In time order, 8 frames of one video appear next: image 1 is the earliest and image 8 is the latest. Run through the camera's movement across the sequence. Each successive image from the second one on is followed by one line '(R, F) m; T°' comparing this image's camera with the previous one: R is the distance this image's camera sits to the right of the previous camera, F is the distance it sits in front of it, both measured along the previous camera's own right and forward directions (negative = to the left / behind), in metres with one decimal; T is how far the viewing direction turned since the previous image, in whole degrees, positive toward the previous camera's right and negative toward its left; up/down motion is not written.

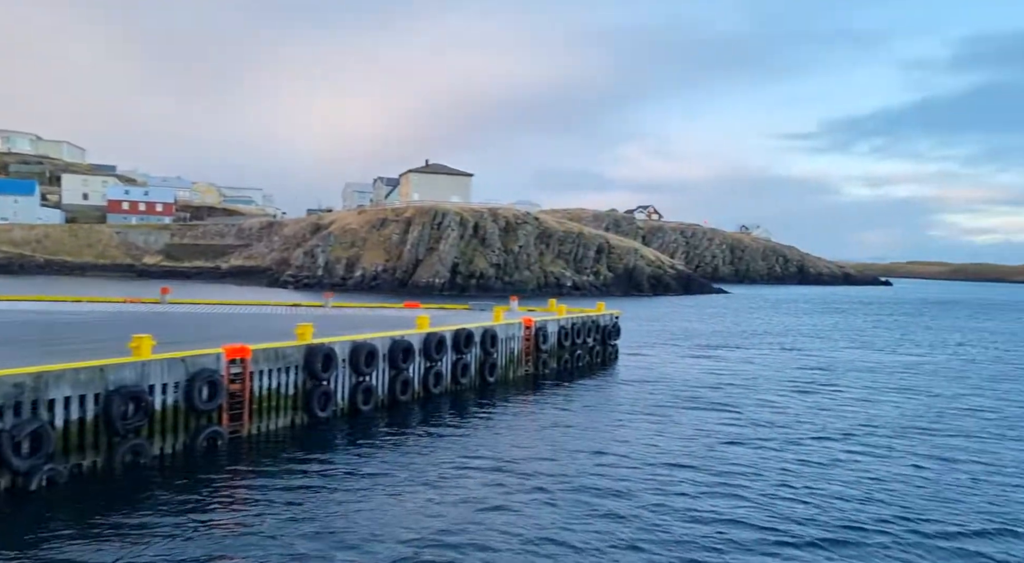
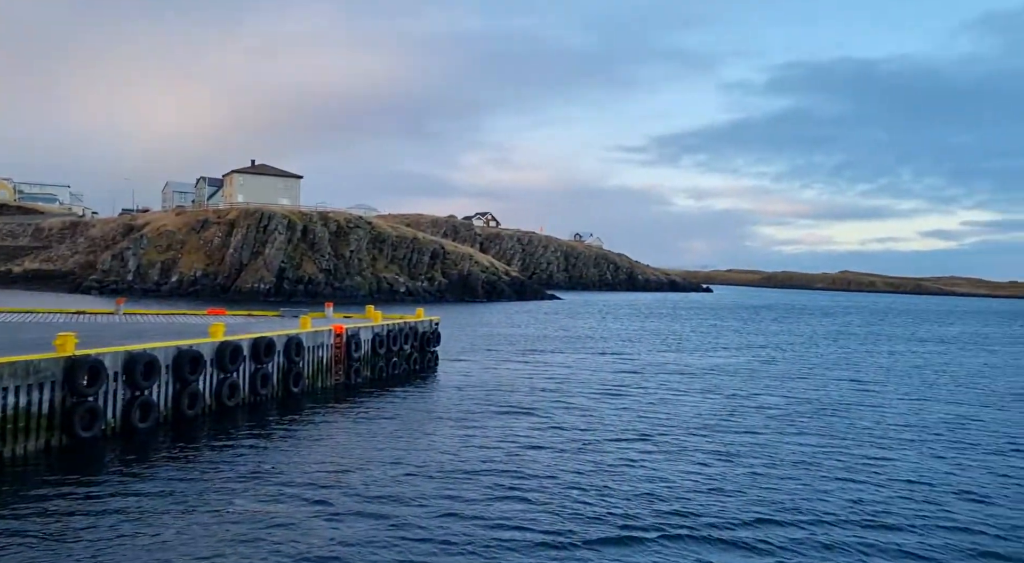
(+1.0, +0.1) m; +11°
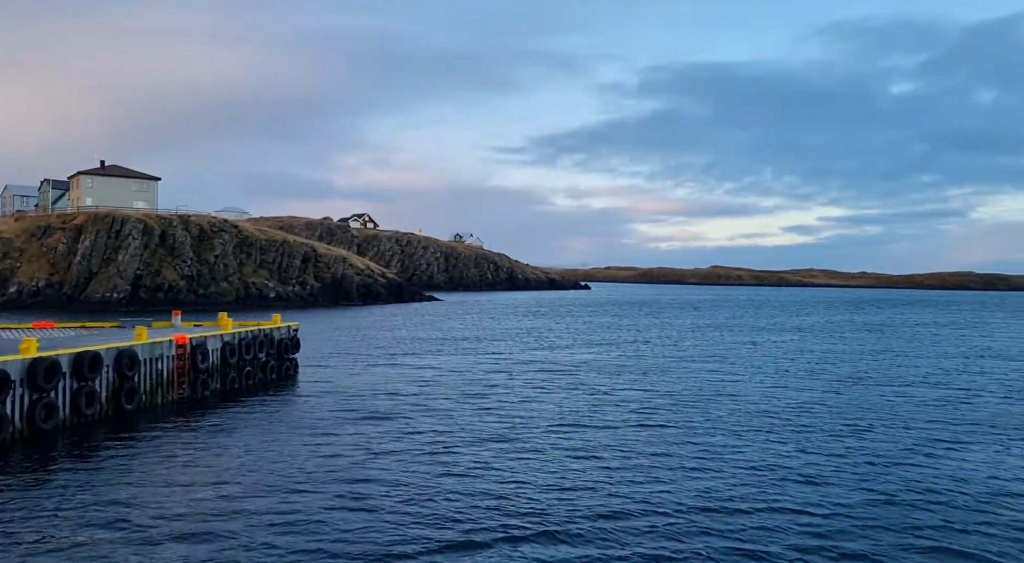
(+0.9, +0.4) m; +8°
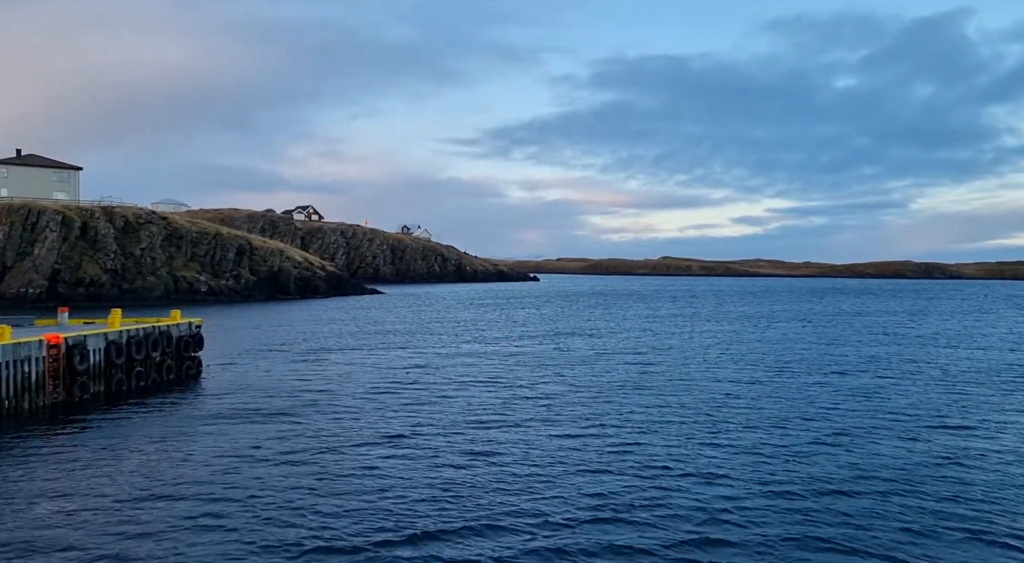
(+1.7, +1.0) m; +3°
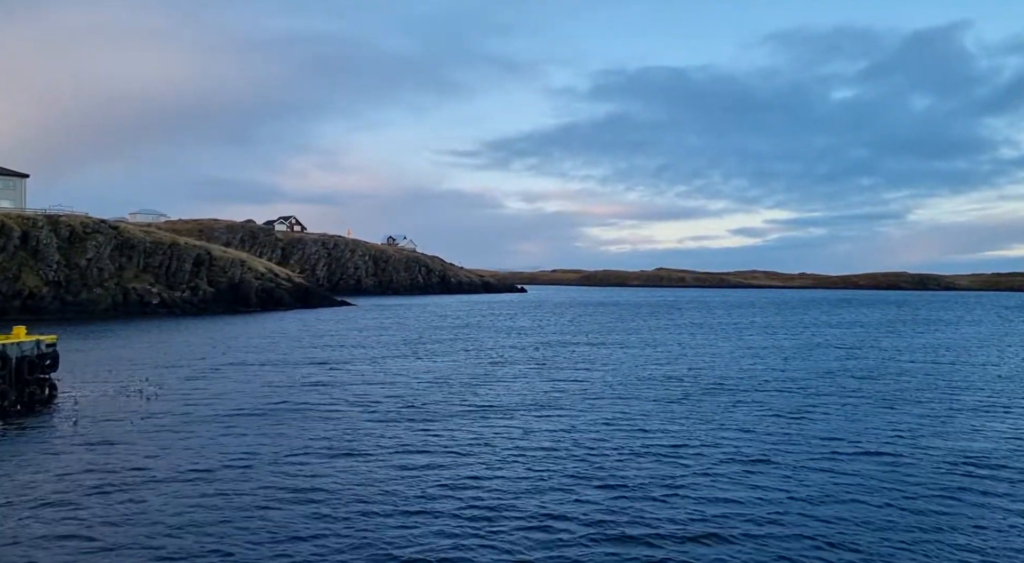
(+4.4, +2.7) m; 0°
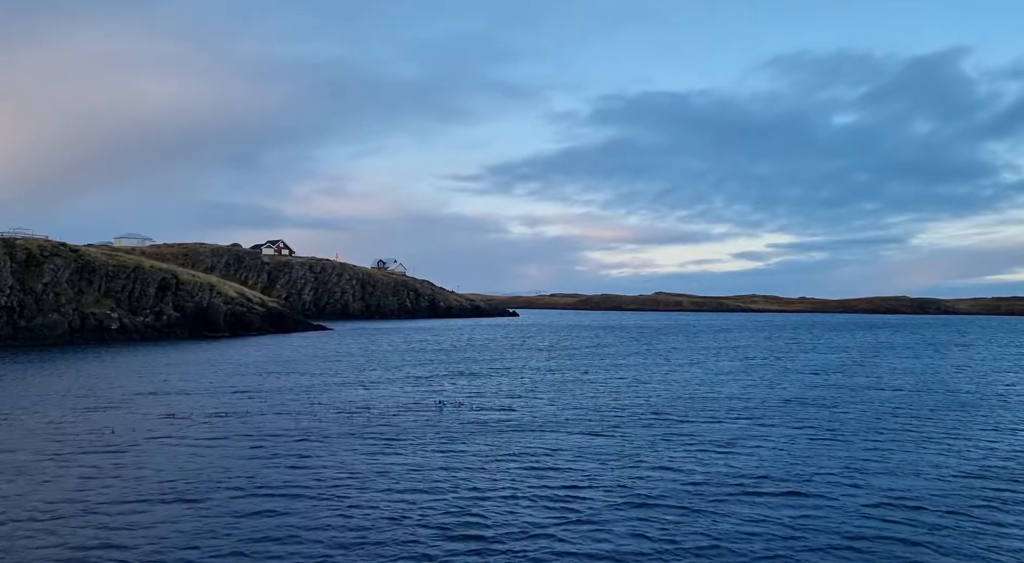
(+3.9, +2.1) m; 0°
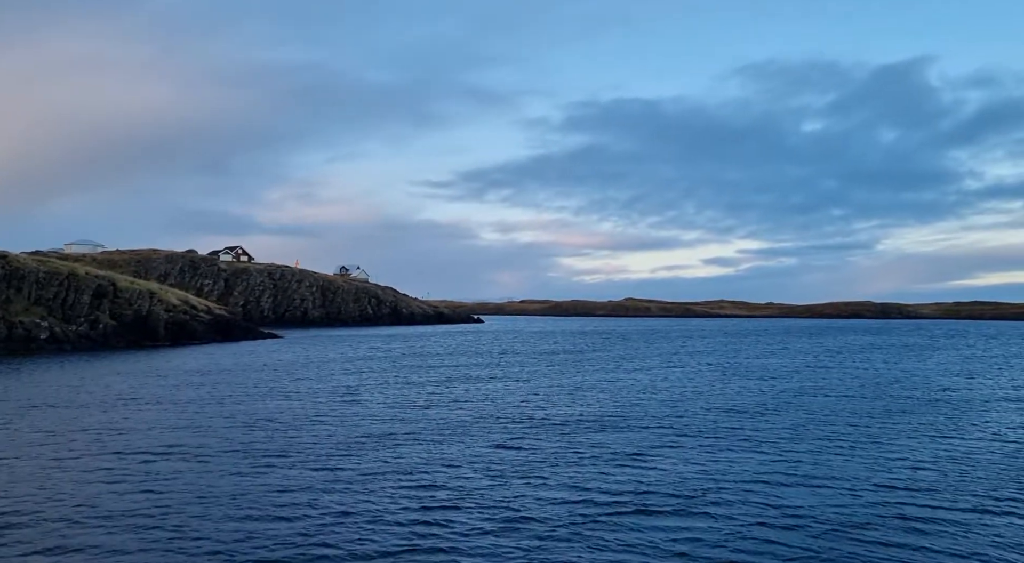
(+3.1, +1.6) m; +2°
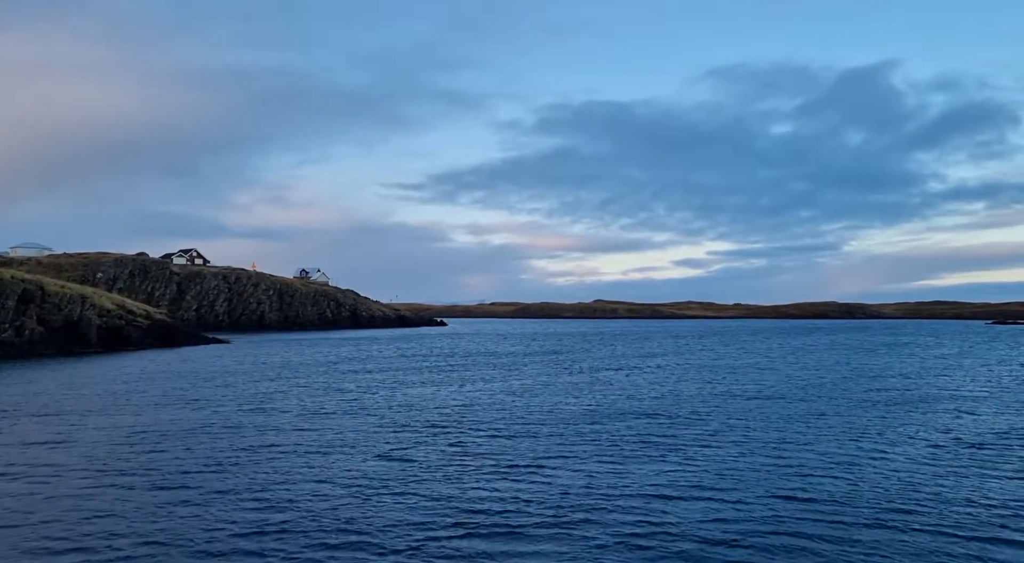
(+3.4, +1.8) m; +2°
